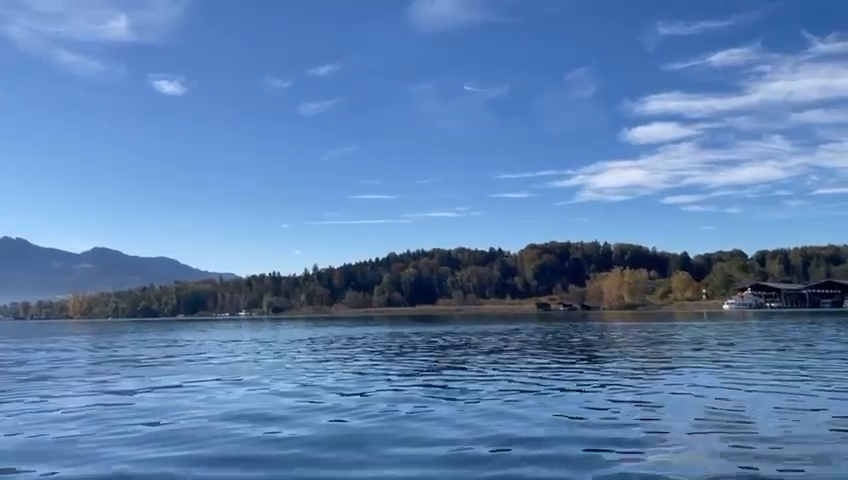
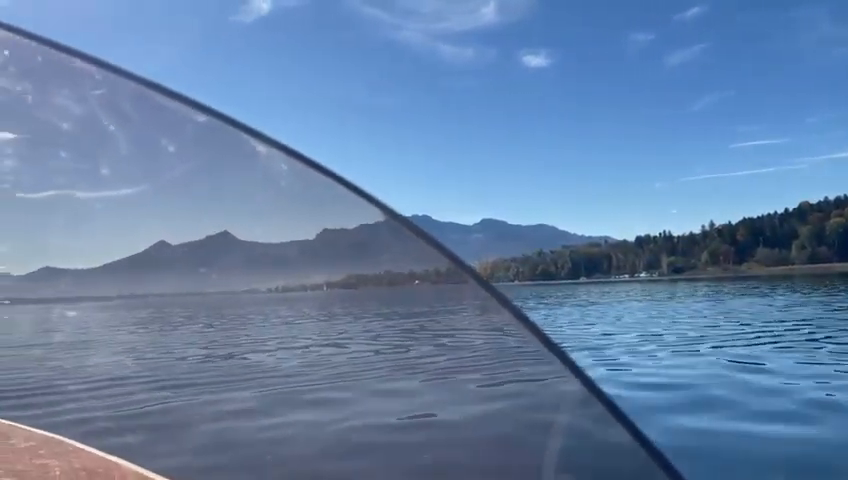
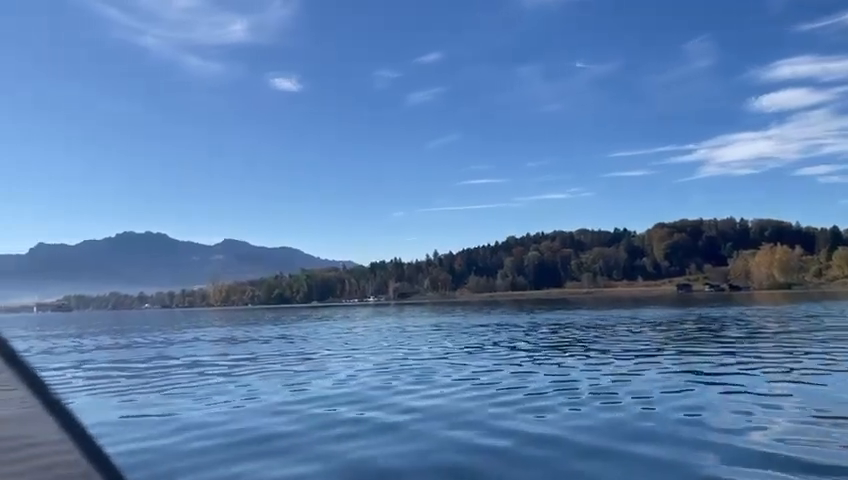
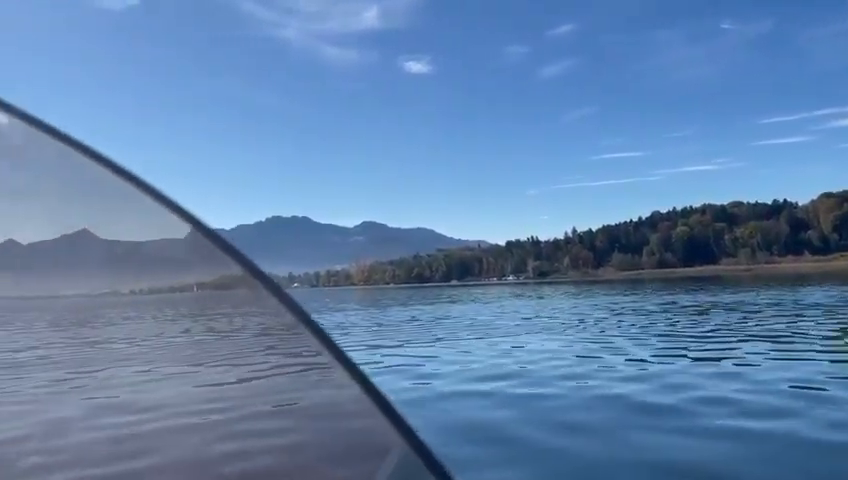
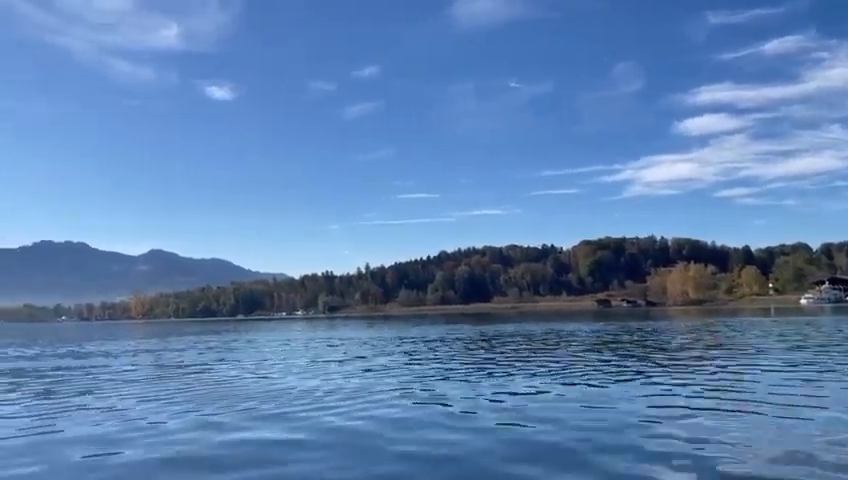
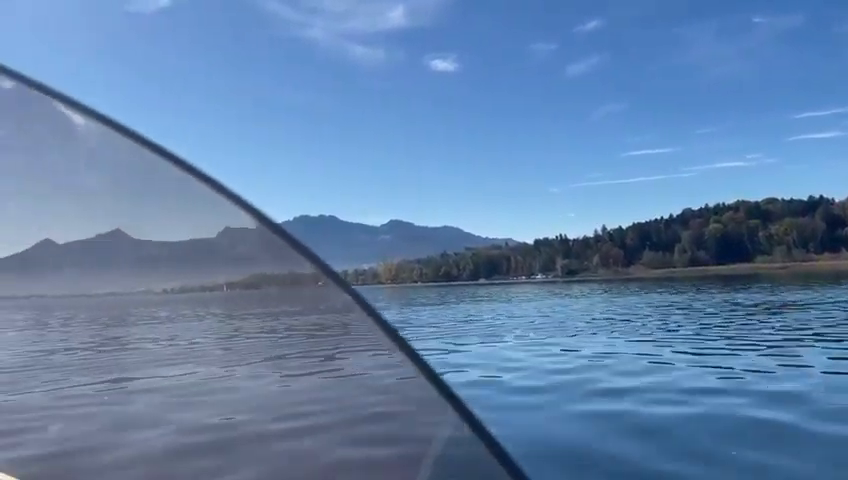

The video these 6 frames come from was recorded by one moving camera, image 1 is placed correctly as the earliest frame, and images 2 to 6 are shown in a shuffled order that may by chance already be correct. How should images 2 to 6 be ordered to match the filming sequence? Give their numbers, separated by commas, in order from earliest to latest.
5, 3, 4, 6, 2
